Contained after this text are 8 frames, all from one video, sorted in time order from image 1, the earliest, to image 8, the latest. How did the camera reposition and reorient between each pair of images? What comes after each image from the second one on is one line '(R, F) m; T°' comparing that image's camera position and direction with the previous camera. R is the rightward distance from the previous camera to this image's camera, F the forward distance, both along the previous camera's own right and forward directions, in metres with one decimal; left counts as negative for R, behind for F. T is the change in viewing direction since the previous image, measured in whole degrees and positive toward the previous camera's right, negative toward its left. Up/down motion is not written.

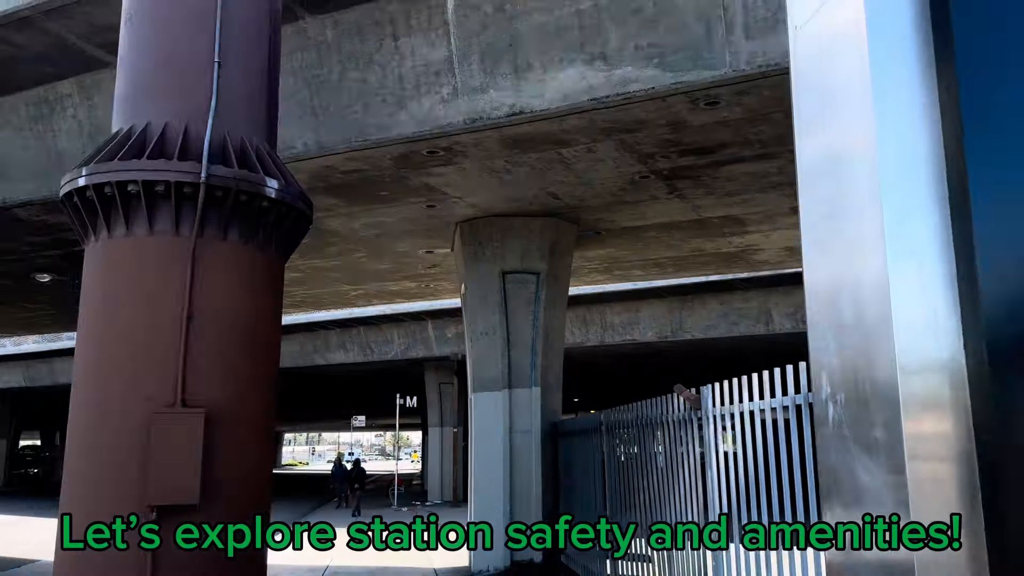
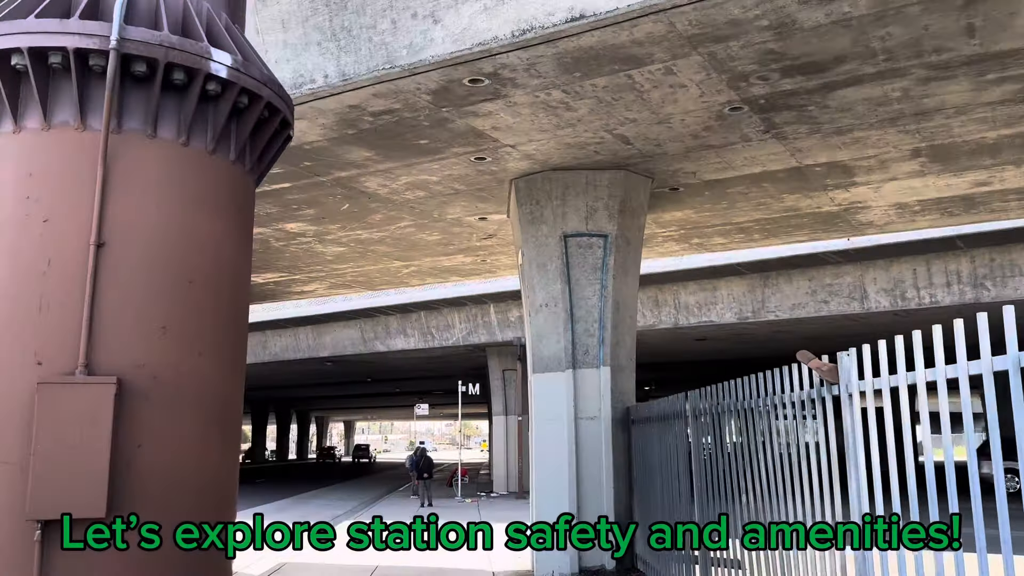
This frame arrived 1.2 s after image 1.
(0.0, +1.5) m; -5°
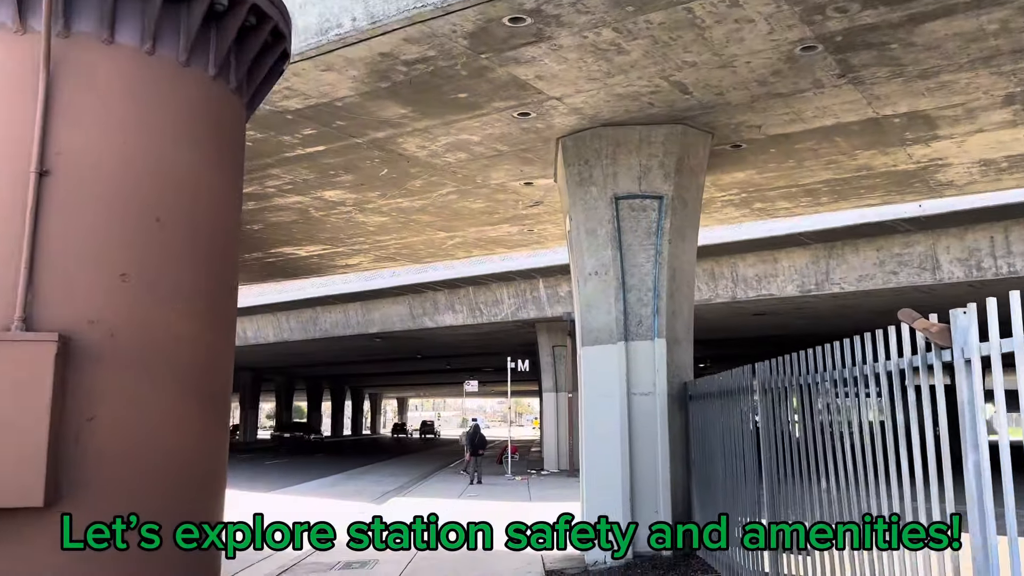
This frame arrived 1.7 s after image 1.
(0.0, +0.6) m; -4°
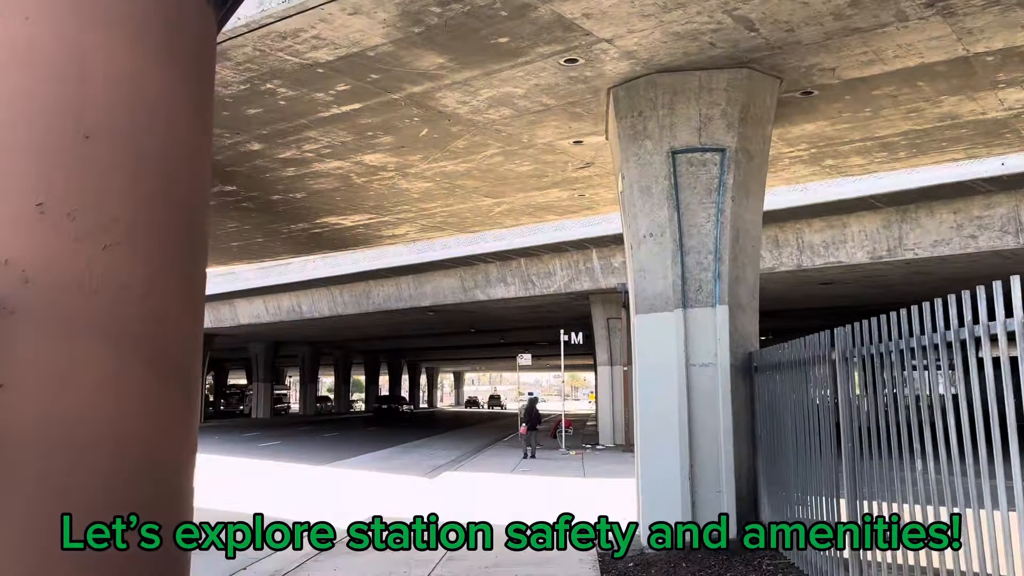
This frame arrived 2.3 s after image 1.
(+0.1, +0.6) m; -4°
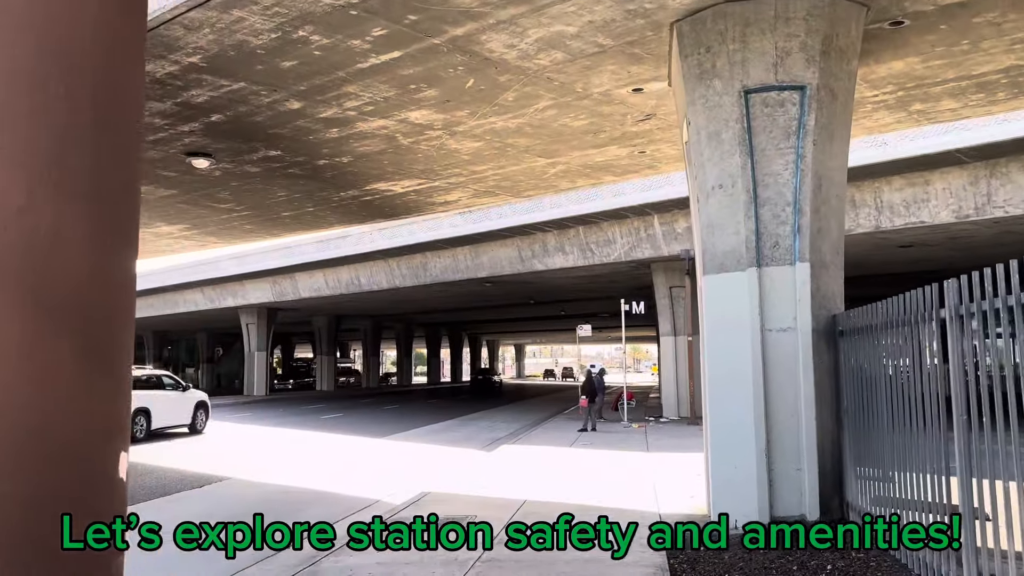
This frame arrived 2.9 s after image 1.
(0.0, +0.7) m; -4°
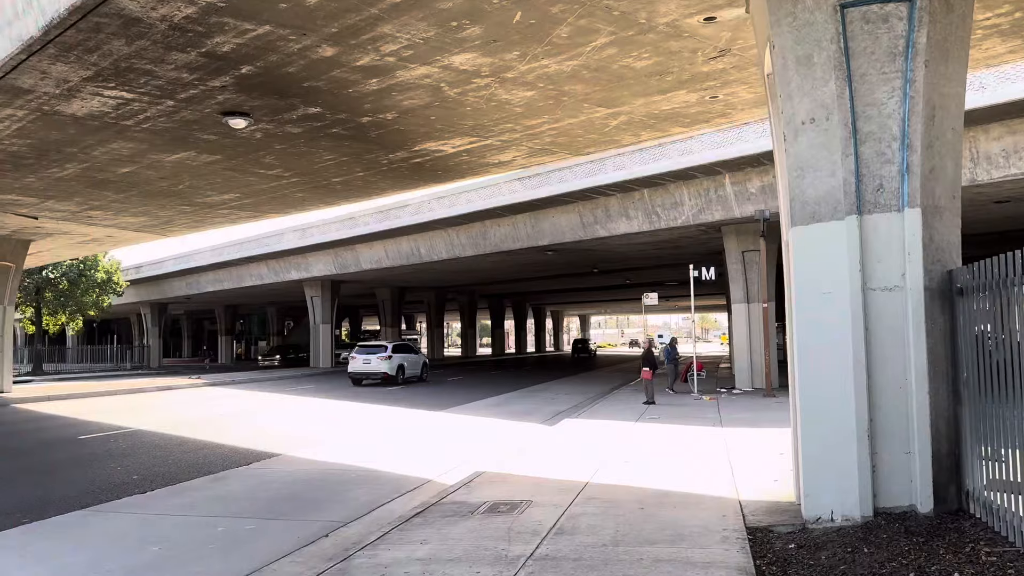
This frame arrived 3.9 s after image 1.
(+0.1, +1.0) m; -5°
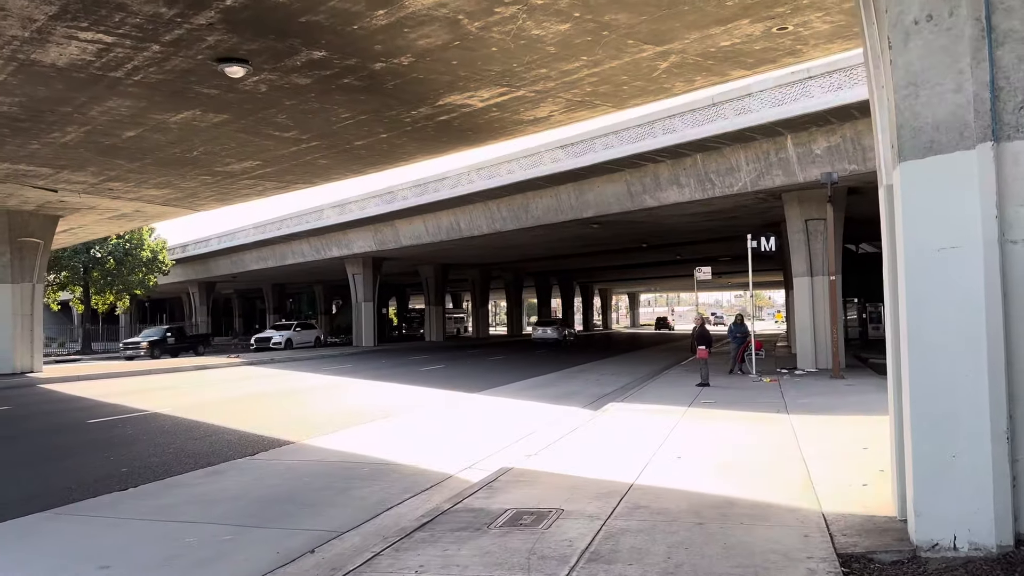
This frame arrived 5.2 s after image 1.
(+0.2, +1.5) m; -3°
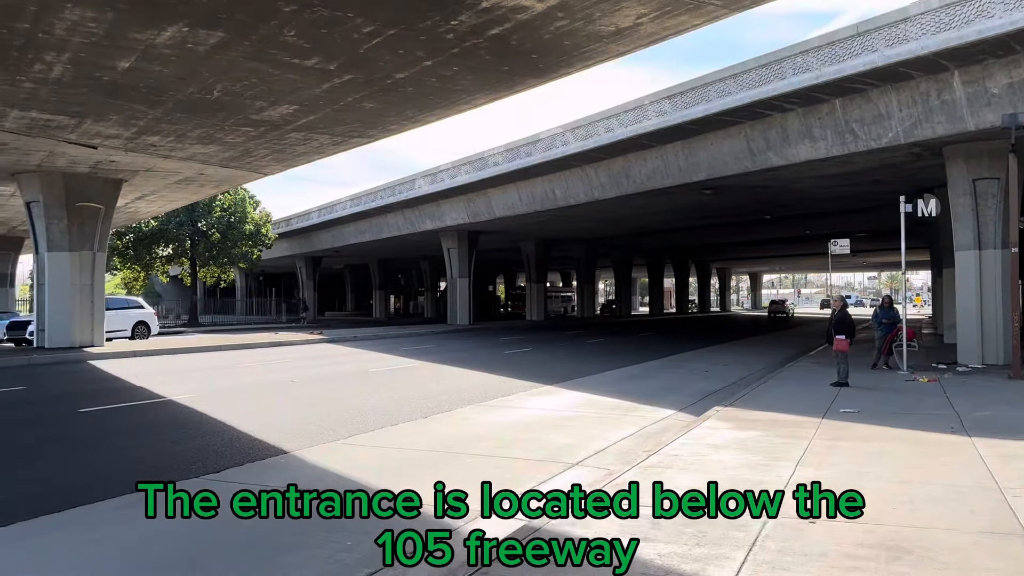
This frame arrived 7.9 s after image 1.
(+0.6, +3.3) m; -8°
